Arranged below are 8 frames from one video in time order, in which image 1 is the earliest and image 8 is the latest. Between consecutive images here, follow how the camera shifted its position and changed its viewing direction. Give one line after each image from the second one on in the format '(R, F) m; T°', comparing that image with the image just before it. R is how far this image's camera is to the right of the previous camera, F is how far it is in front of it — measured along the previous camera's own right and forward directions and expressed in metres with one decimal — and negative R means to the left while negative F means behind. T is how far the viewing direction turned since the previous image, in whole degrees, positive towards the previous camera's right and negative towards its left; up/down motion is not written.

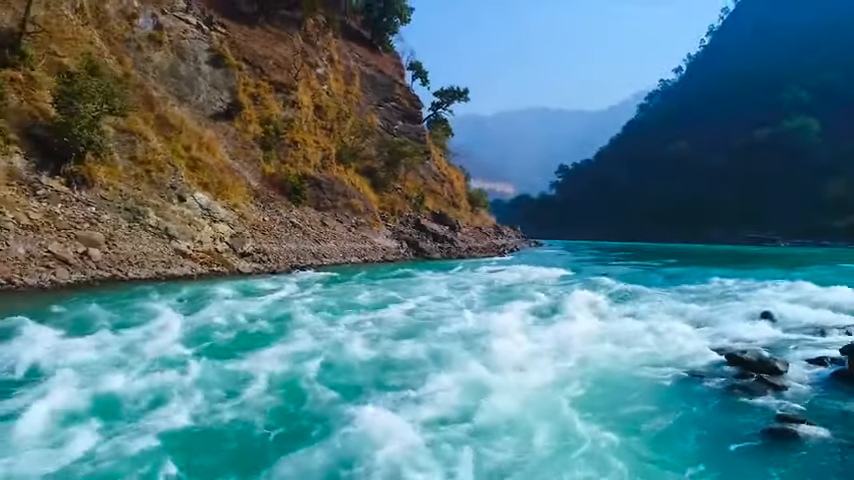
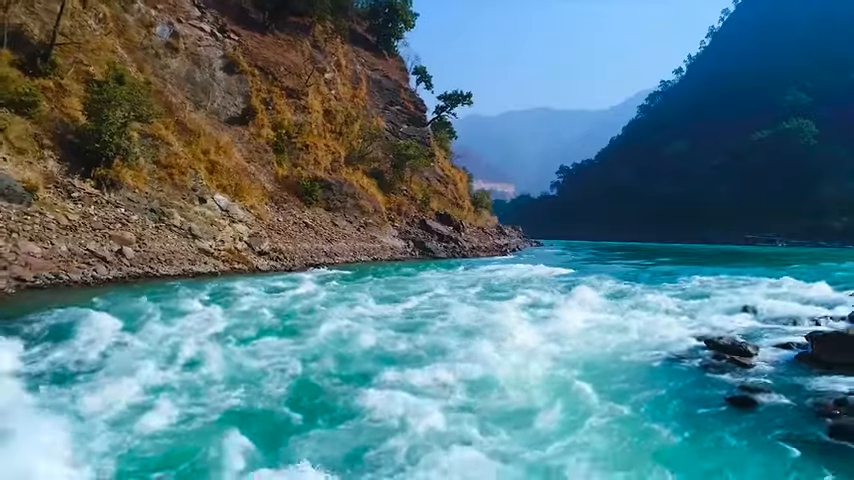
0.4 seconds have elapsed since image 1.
(-0.2, -1.0) m; 0°
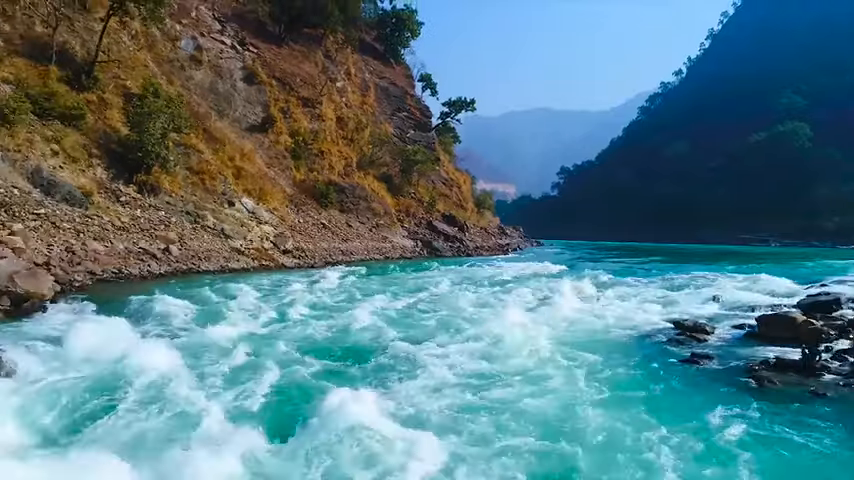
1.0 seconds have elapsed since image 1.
(-0.3, -1.8) m; 0°
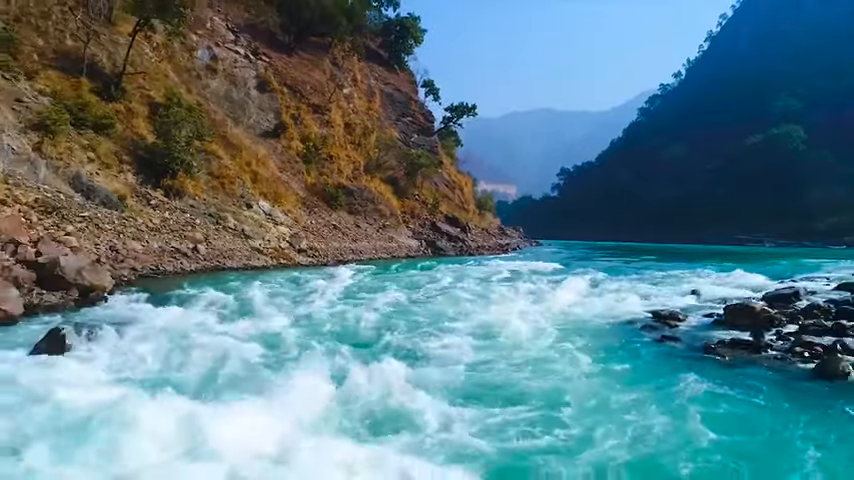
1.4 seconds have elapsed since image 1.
(-0.2, -1.4) m; 0°
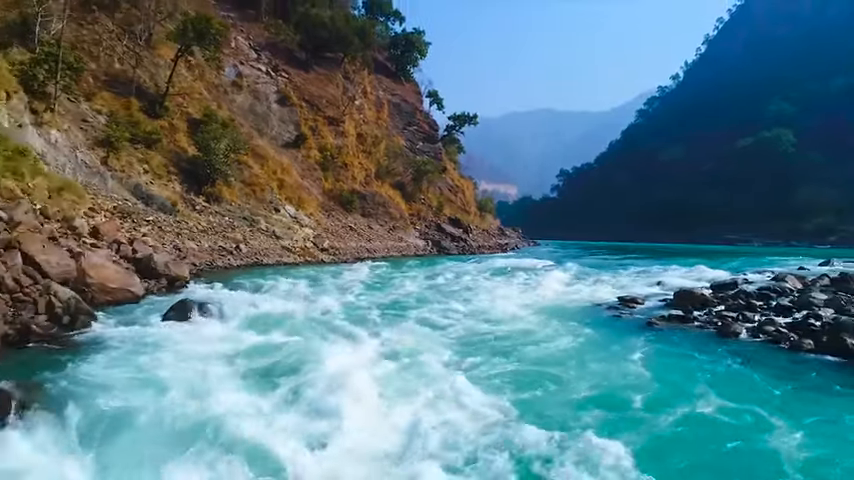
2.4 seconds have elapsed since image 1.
(-0.2, -2.9) m; 0°
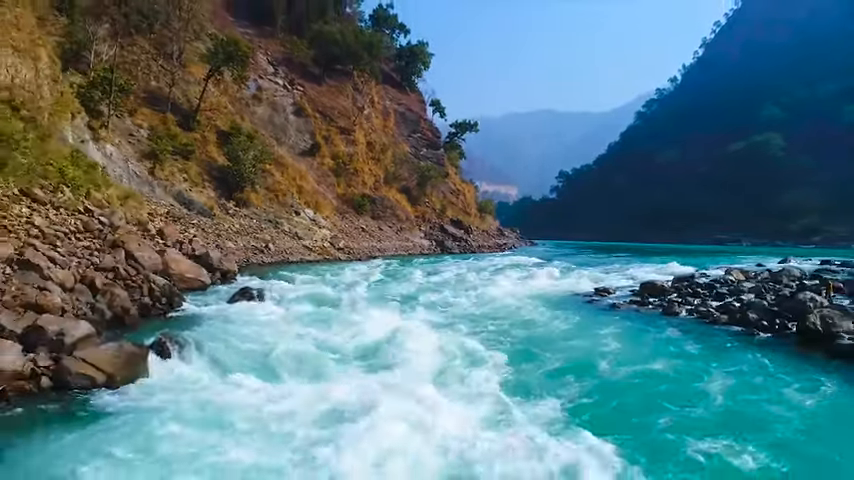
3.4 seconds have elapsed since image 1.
(-0.2, -2.8) m; 0°
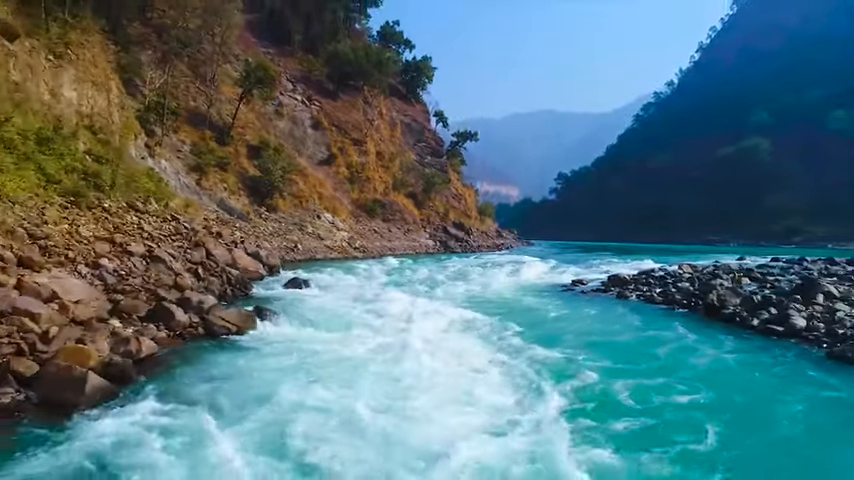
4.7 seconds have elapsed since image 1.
(-0.2, -3.8) m; 0°
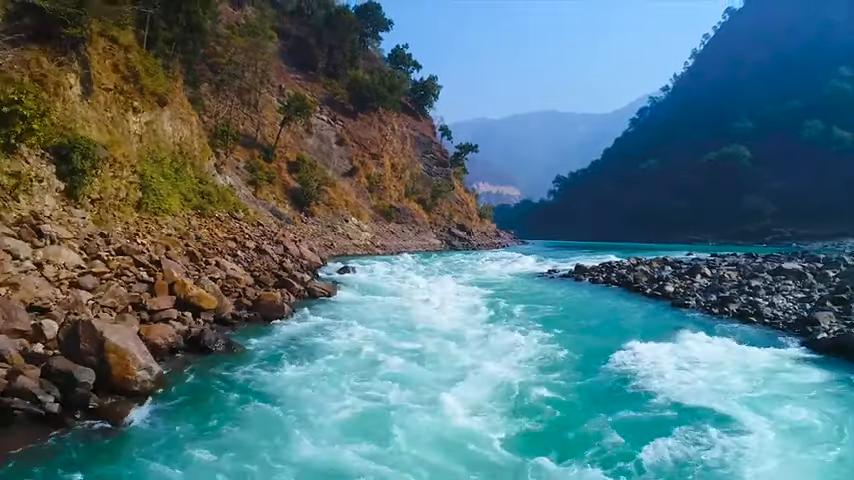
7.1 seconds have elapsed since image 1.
(-0.4, -6.6) m; 0°
